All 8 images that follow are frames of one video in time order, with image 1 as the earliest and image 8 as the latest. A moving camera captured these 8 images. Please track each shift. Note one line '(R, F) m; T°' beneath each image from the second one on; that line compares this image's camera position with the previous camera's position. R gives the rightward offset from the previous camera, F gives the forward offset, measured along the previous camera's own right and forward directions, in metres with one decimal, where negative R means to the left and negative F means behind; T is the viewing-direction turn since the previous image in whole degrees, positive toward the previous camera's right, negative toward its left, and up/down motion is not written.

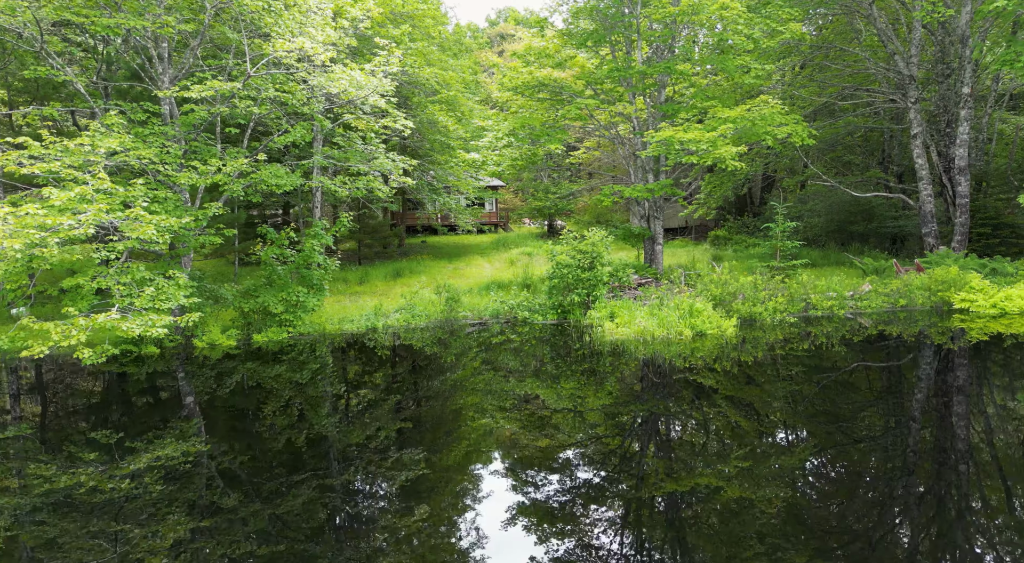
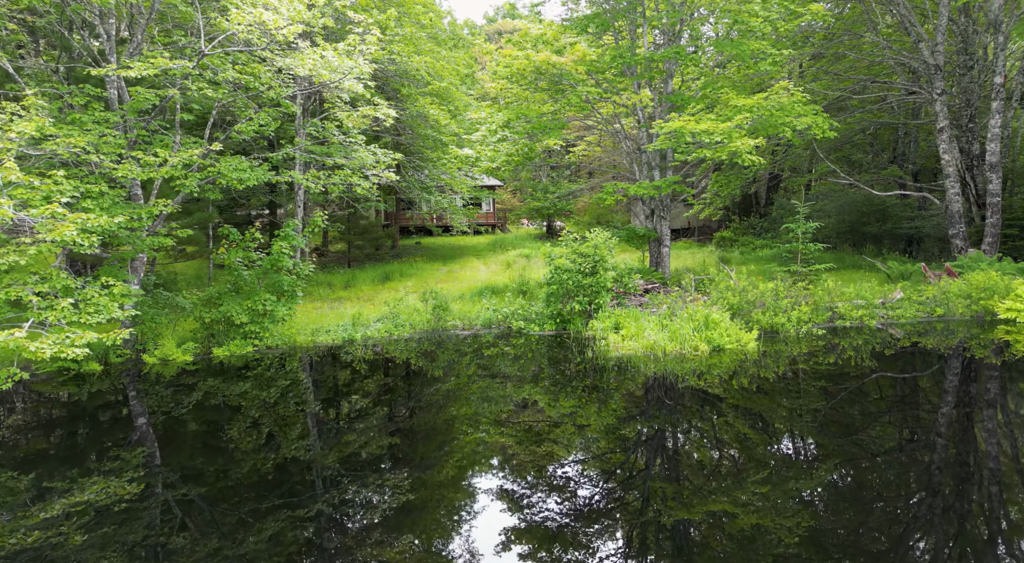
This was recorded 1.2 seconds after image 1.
(+0.1, +1.3) m; 0°
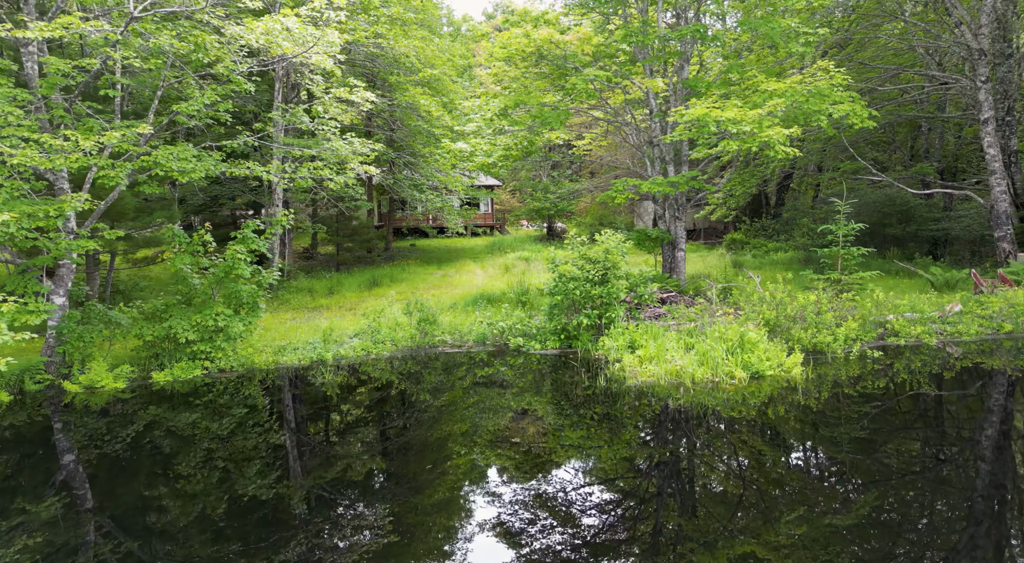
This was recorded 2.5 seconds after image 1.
(0.0, +1.7) m; 0°
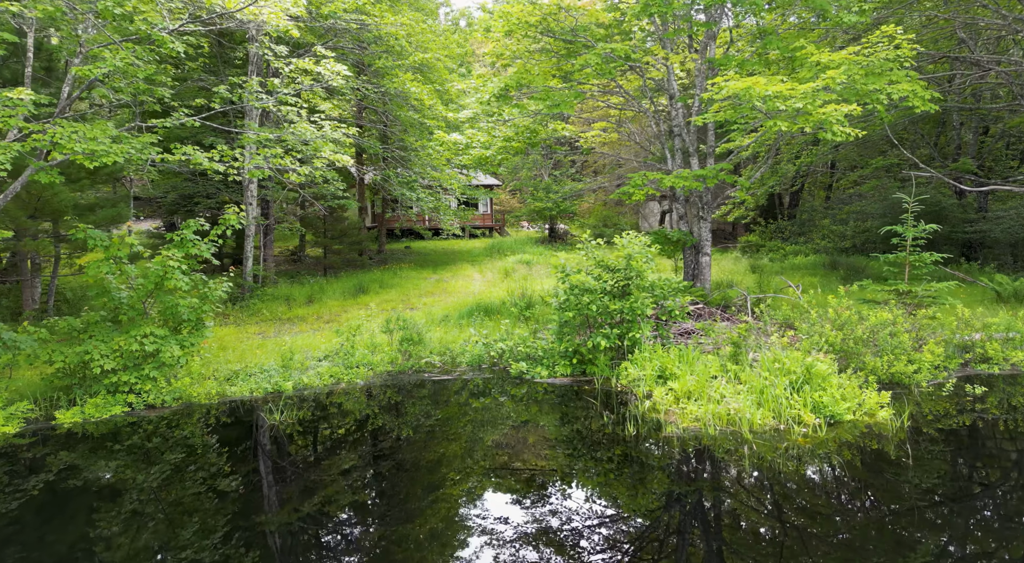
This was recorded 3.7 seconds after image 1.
(0.0, +1.9) m; 0°
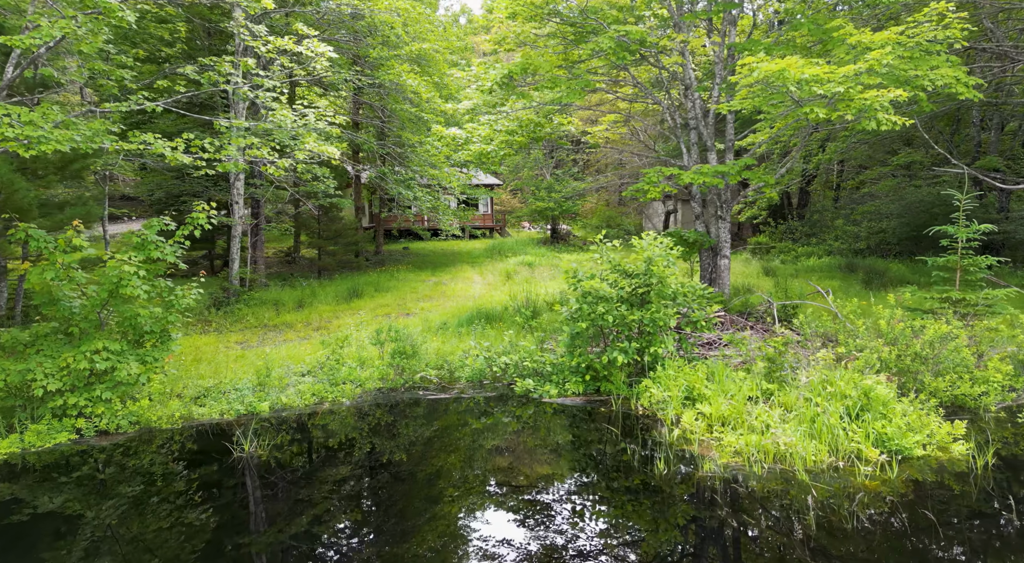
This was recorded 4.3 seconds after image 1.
(-0.1, +1.0) m; 0°
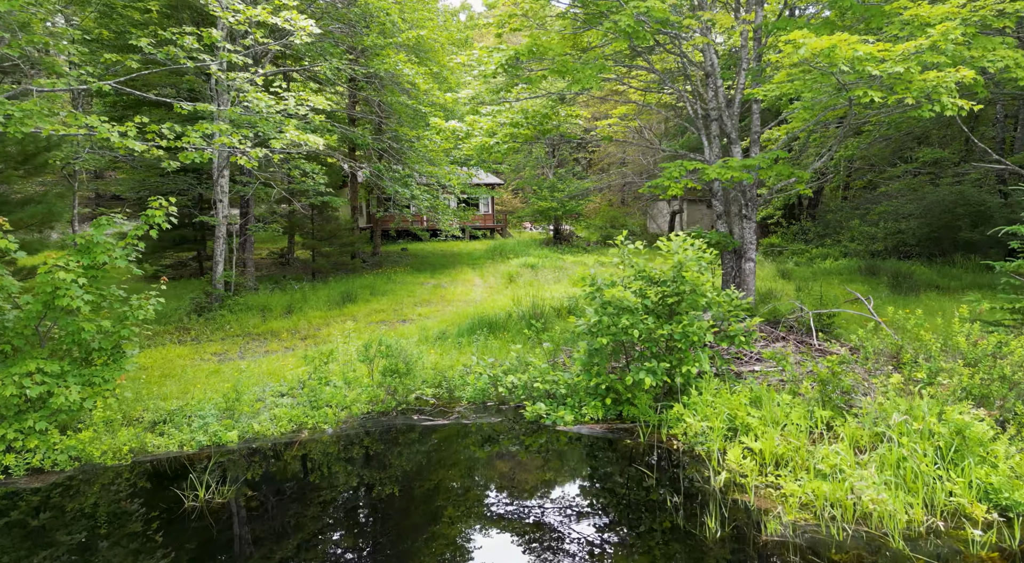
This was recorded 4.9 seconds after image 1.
(-0.1, +1.0) m; 0°
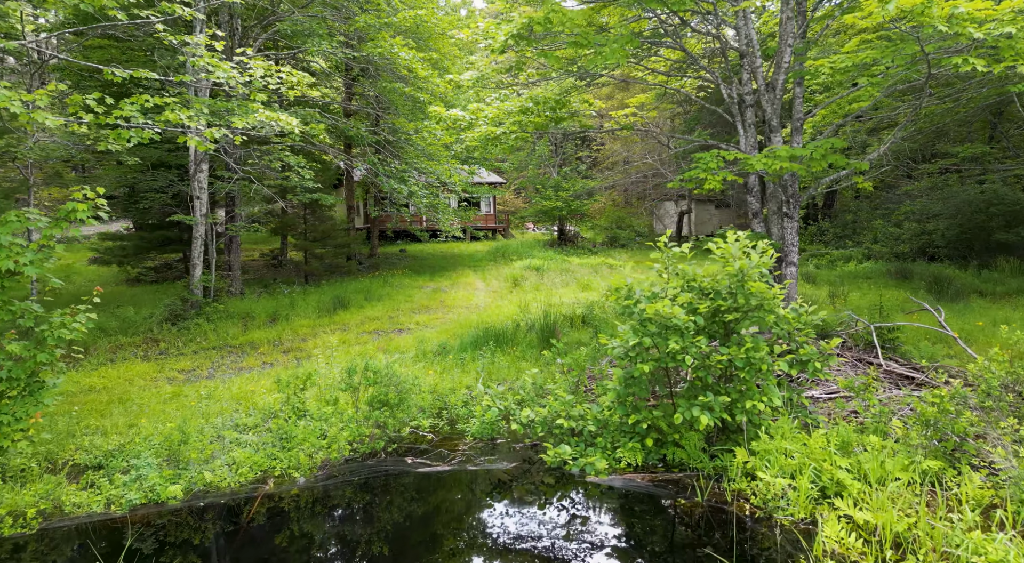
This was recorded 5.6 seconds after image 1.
(-0.1, +1.3) m; 0°
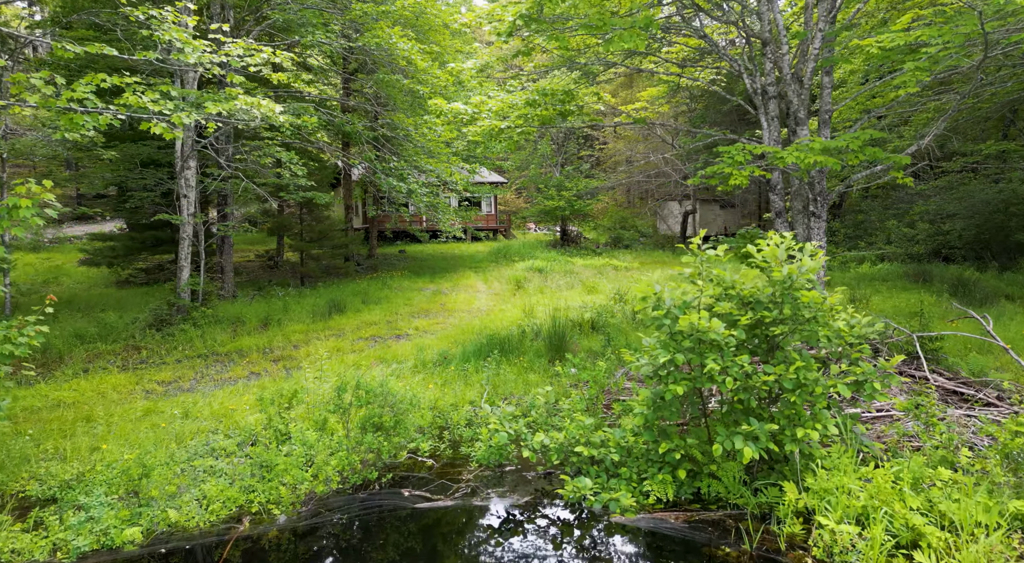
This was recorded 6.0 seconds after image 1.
(-0.1, +0.7) m; 0°
